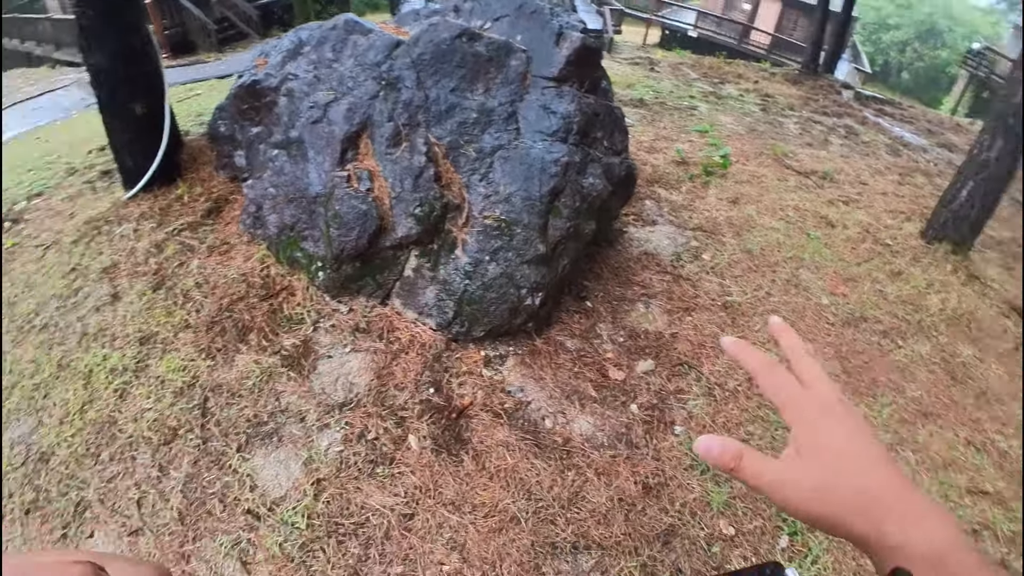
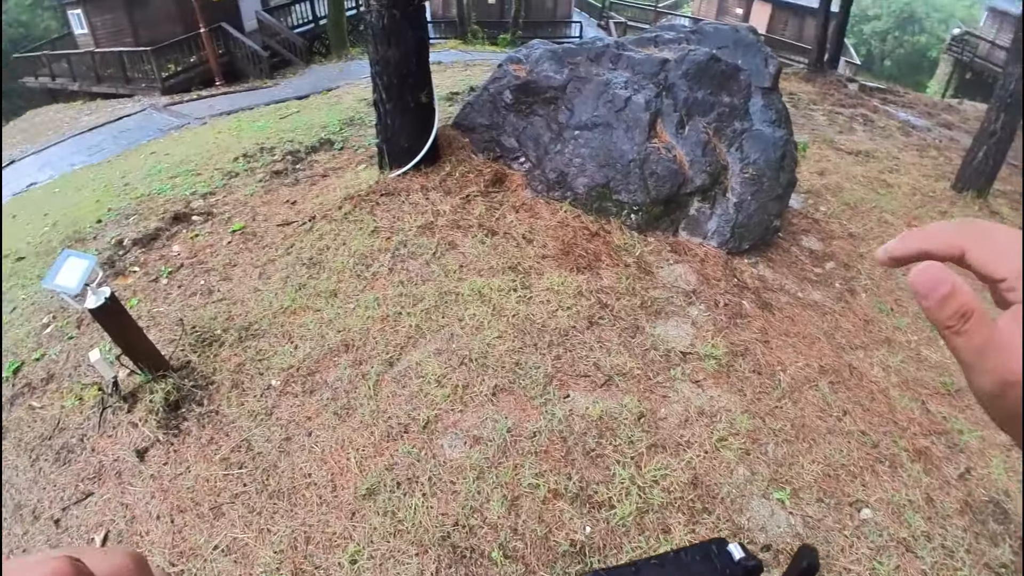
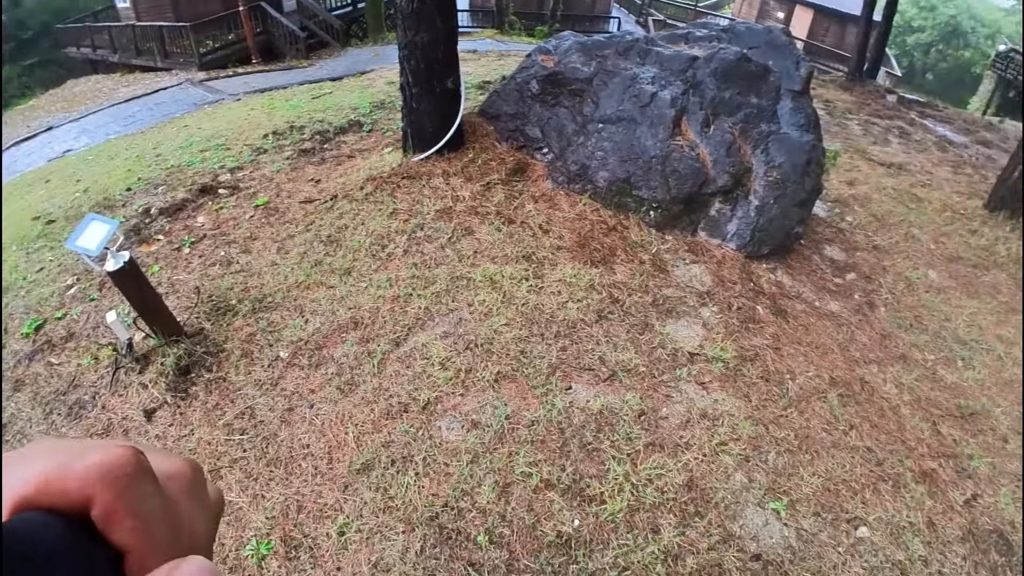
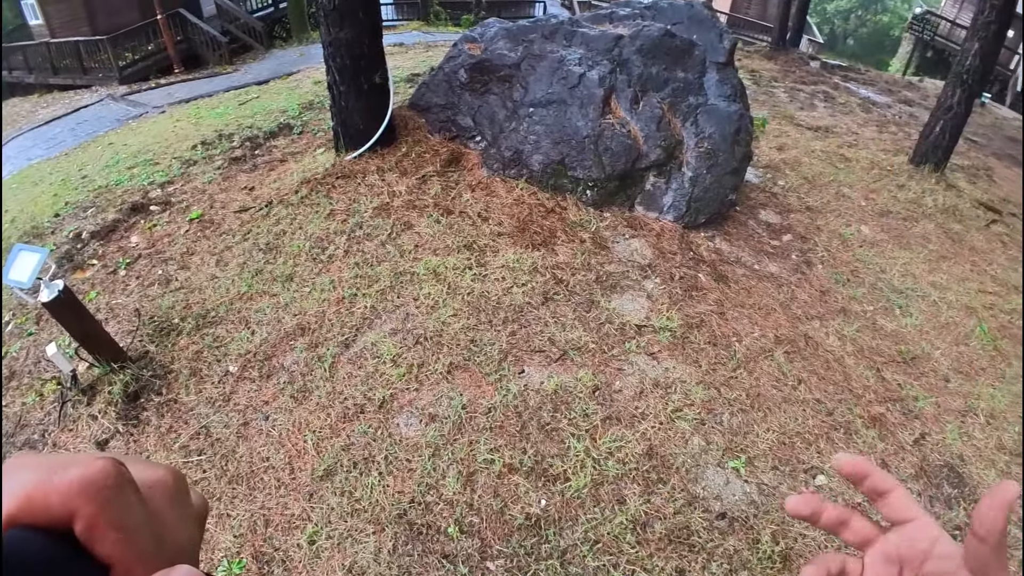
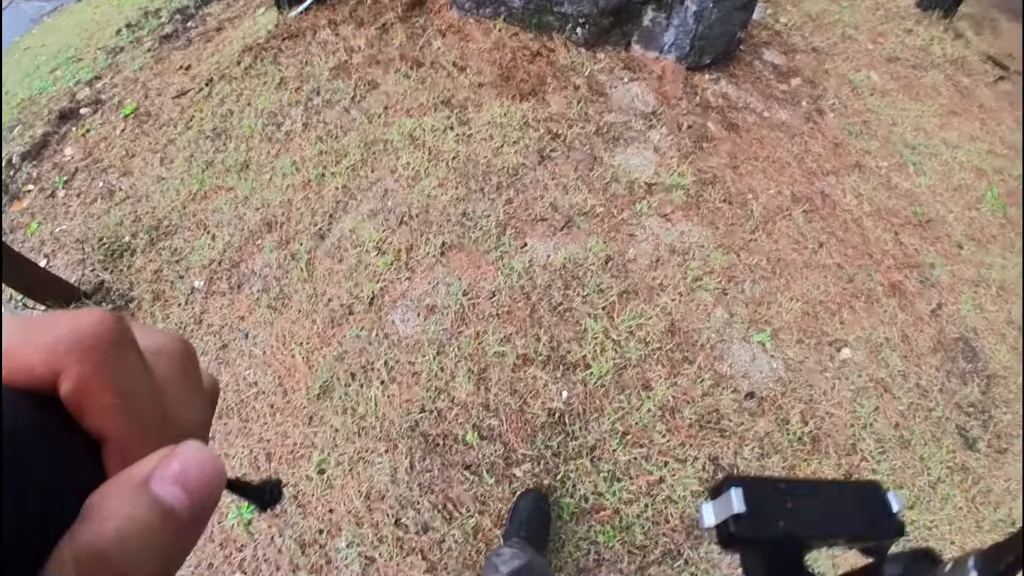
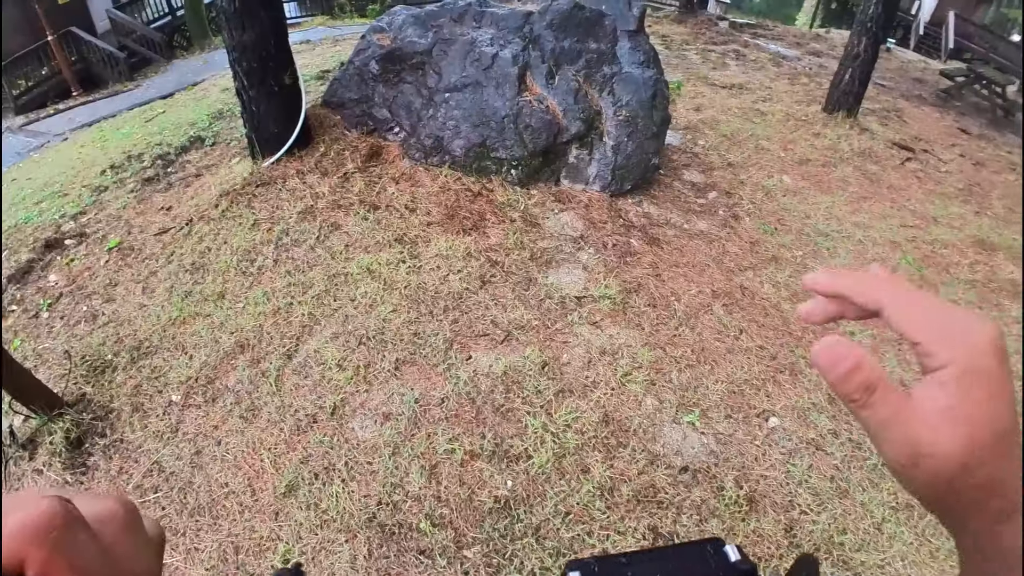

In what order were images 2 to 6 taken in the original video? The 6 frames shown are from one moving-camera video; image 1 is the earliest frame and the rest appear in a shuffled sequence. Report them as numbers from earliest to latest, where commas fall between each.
6, 2, 3, 4, 5
